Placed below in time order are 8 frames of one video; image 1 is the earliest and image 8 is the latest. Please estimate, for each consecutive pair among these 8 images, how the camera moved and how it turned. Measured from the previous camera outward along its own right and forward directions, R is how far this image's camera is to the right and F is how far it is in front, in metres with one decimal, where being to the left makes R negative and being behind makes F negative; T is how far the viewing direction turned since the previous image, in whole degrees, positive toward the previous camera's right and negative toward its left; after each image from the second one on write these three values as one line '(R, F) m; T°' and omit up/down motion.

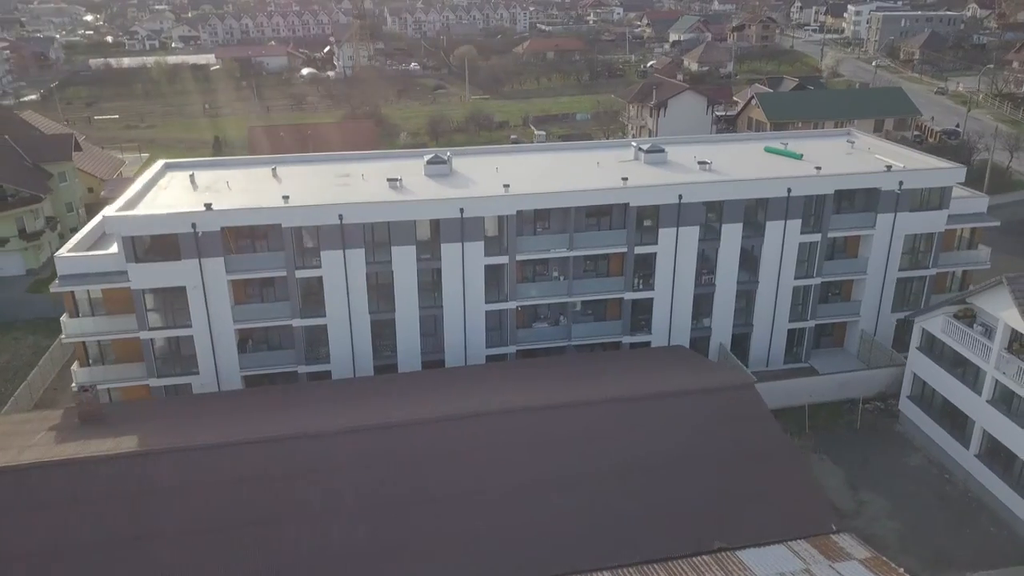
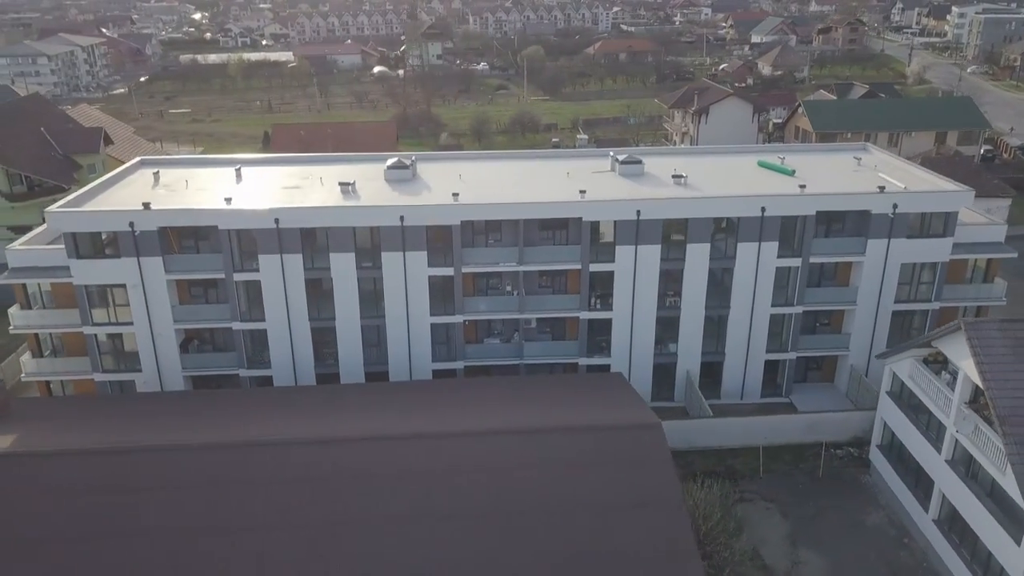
(+4.6, +1.5) m; -7°
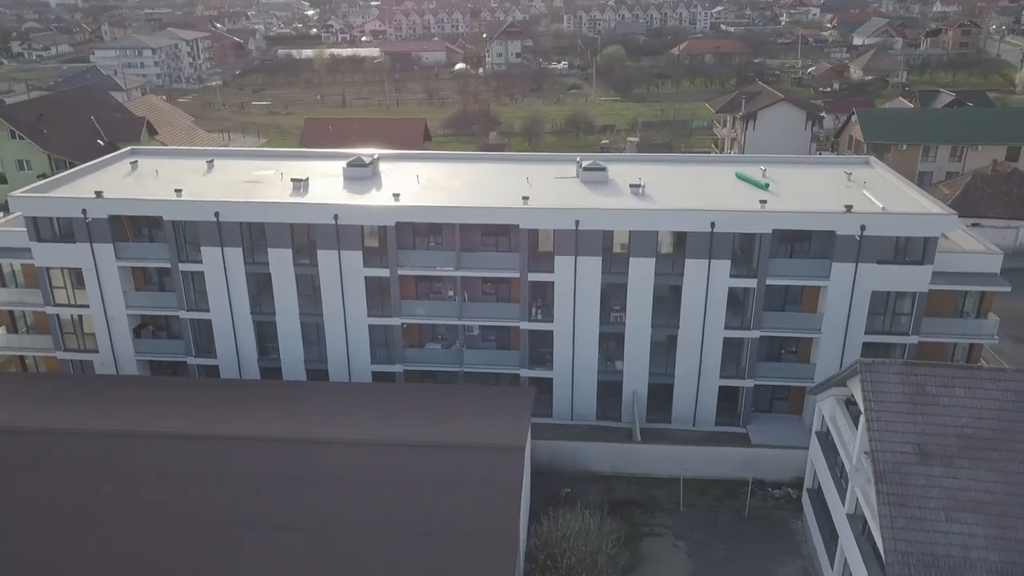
(+5.2, +1.1) m; -8°
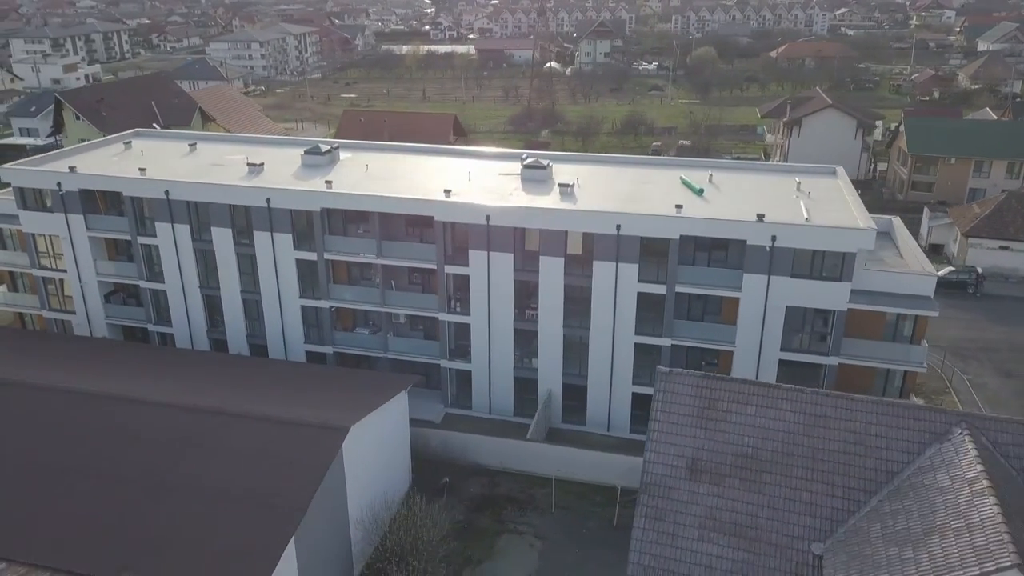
(+6.3, +0.2) m; -8°
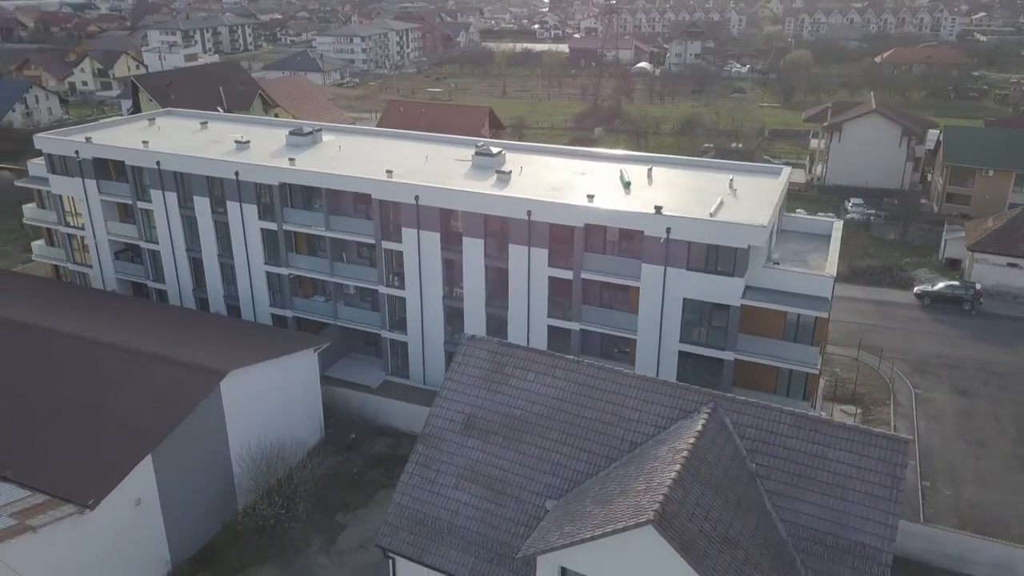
(+6.2, -0.9) m; -8°
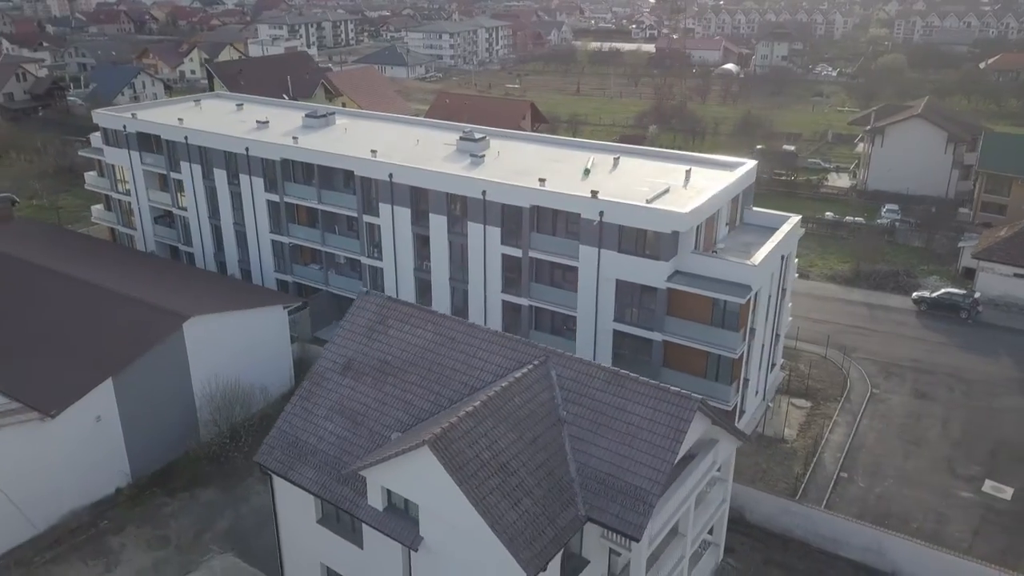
(+4.8, -1.4) m; -7°
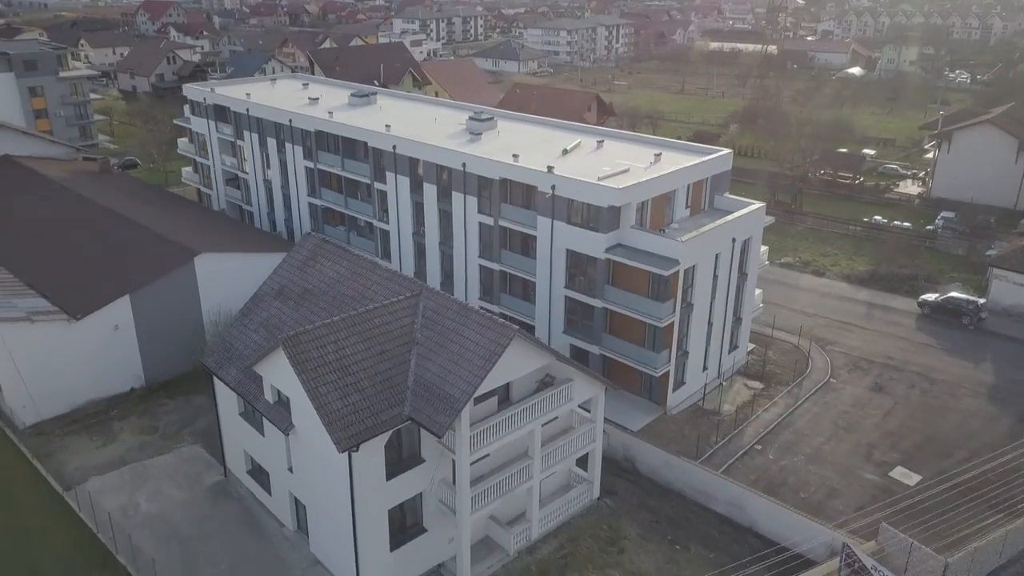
(+5.8, -2.0) m; -10°
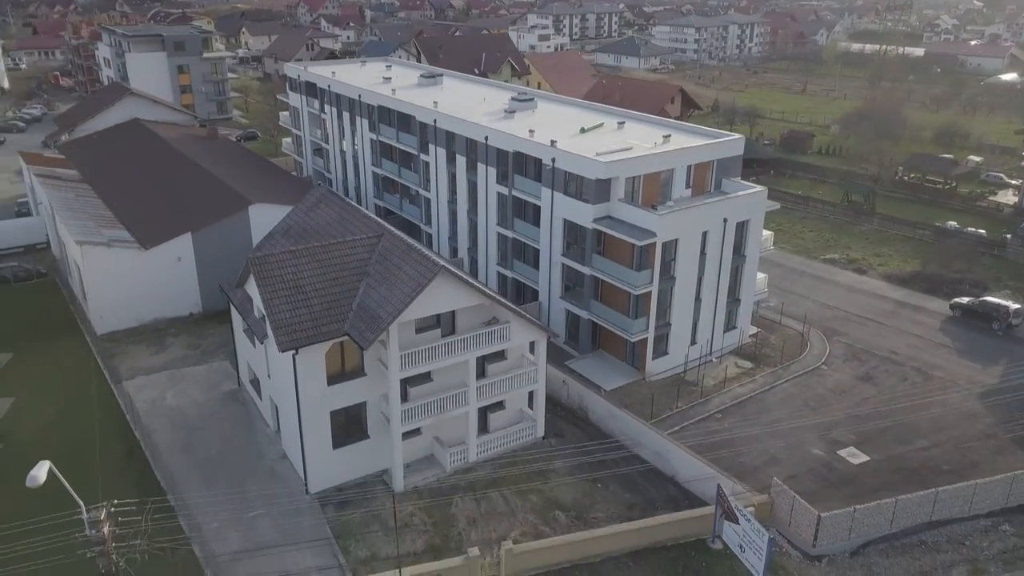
(+4.9, -1.8) m; -10°
